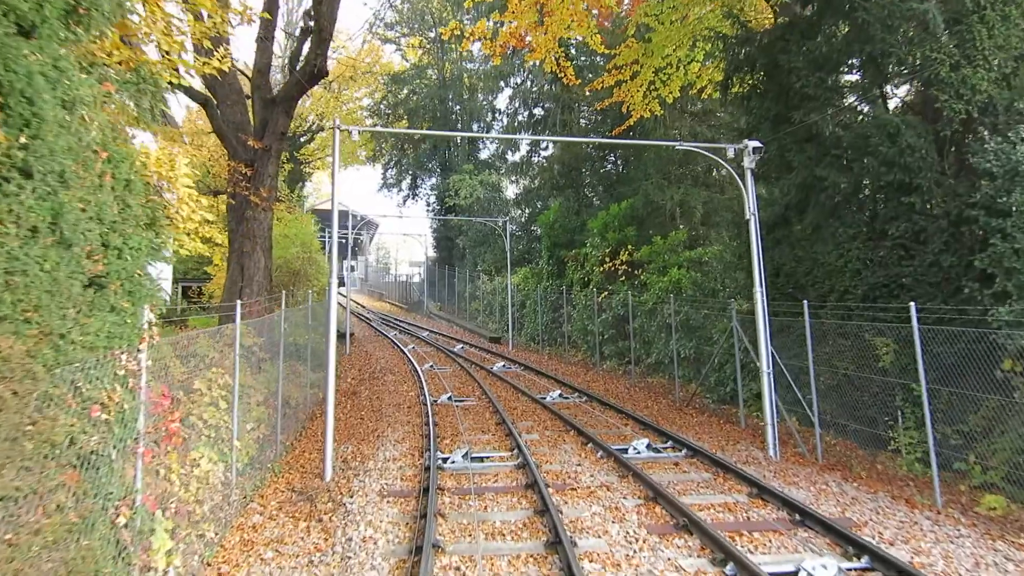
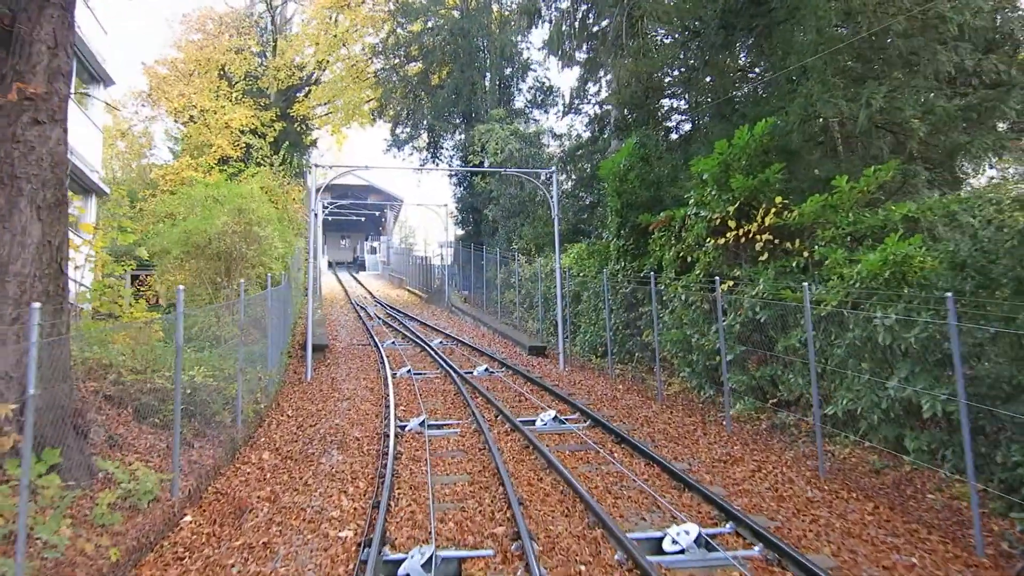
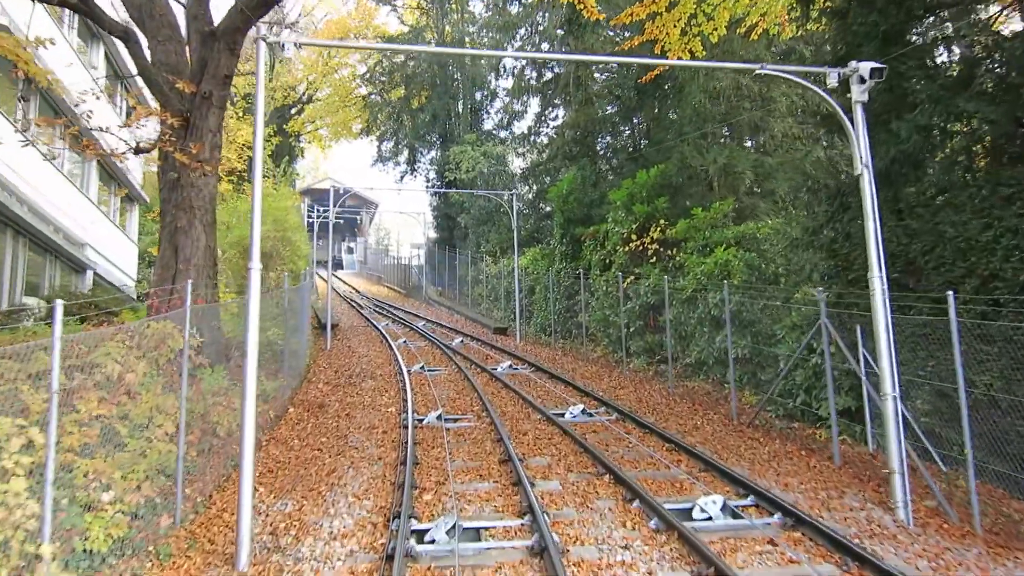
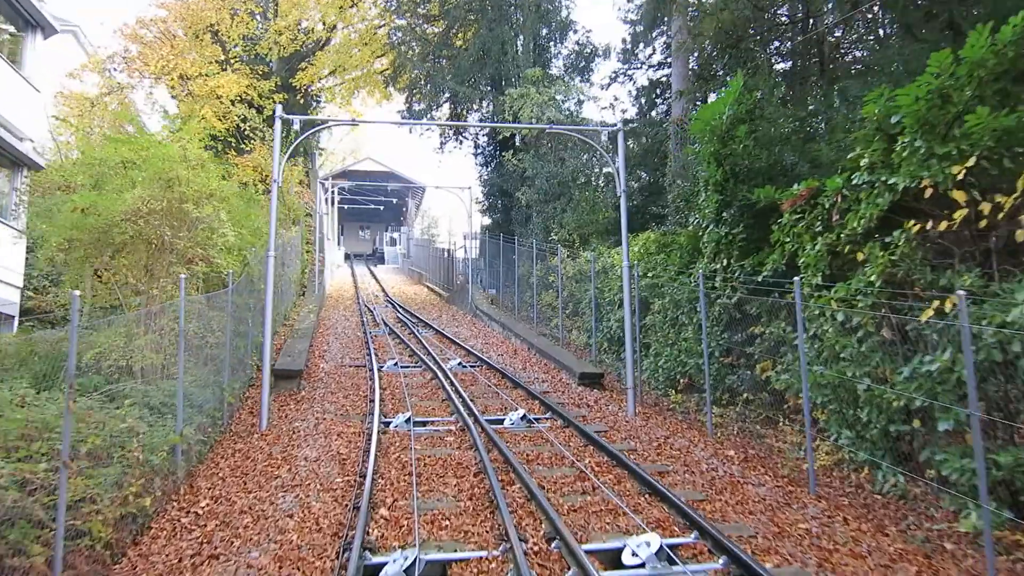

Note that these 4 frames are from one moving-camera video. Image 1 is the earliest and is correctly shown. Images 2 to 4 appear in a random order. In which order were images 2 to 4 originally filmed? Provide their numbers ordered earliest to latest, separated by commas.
3, 2, 4
